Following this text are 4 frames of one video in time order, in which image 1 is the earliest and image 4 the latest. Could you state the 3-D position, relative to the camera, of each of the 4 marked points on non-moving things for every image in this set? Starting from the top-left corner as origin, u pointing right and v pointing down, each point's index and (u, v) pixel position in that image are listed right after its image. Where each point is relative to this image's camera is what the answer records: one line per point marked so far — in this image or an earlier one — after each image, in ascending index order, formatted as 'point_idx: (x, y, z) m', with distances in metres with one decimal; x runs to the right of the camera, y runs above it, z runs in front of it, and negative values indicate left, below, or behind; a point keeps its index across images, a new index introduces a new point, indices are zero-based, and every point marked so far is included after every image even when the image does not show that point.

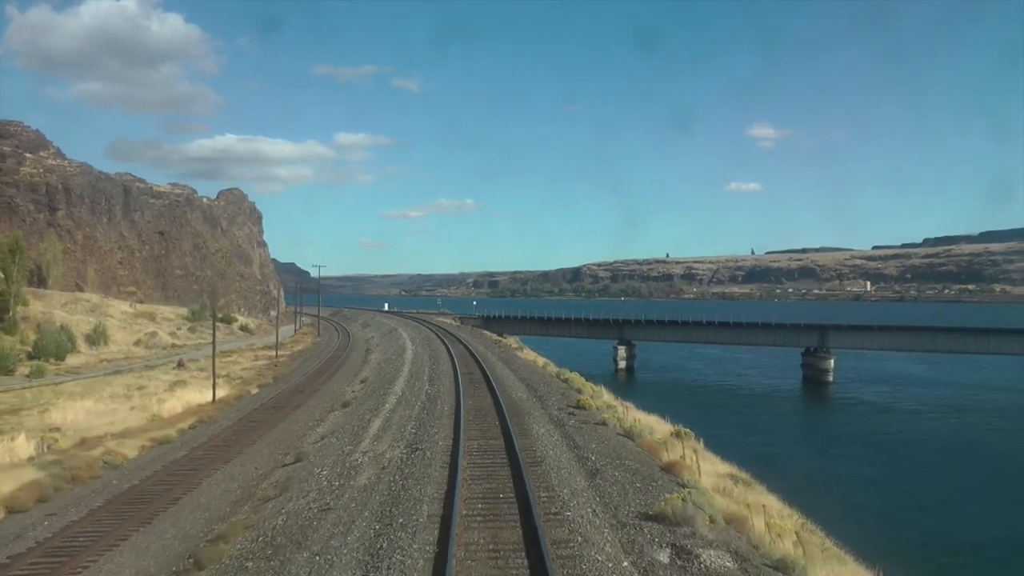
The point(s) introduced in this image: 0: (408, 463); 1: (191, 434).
0: (-1.6, -2.7, +11.2) m
1: (-9.4, -4.2, +20.7) m
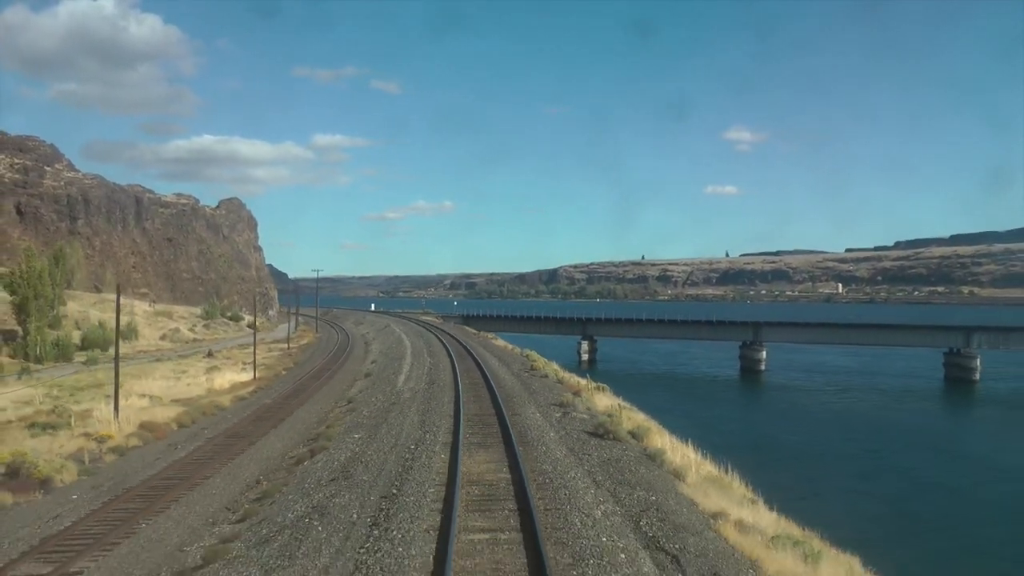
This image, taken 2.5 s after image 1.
0: (-2.3, -2.8, +19.3) m
1: (-10.4, -4.3, +28.6) m
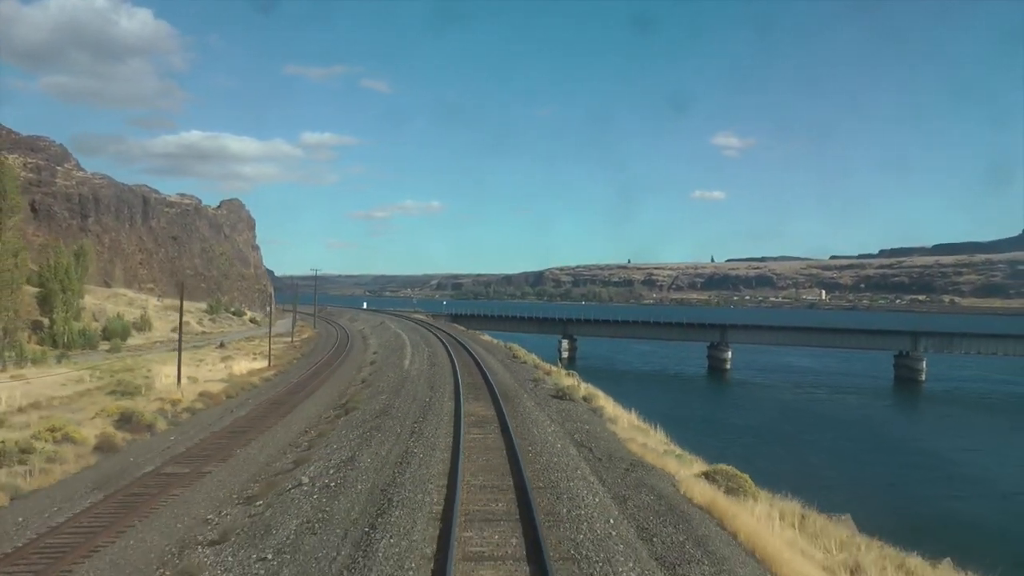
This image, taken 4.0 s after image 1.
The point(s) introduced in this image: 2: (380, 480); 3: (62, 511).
0: (-2.8, -2.8, +24.2) m
1: (-11.1, -4.2, +33.3) m
2: (-1.8, -2.7, +9.8) m
3: (-7.9, -3.9, +12.2) m
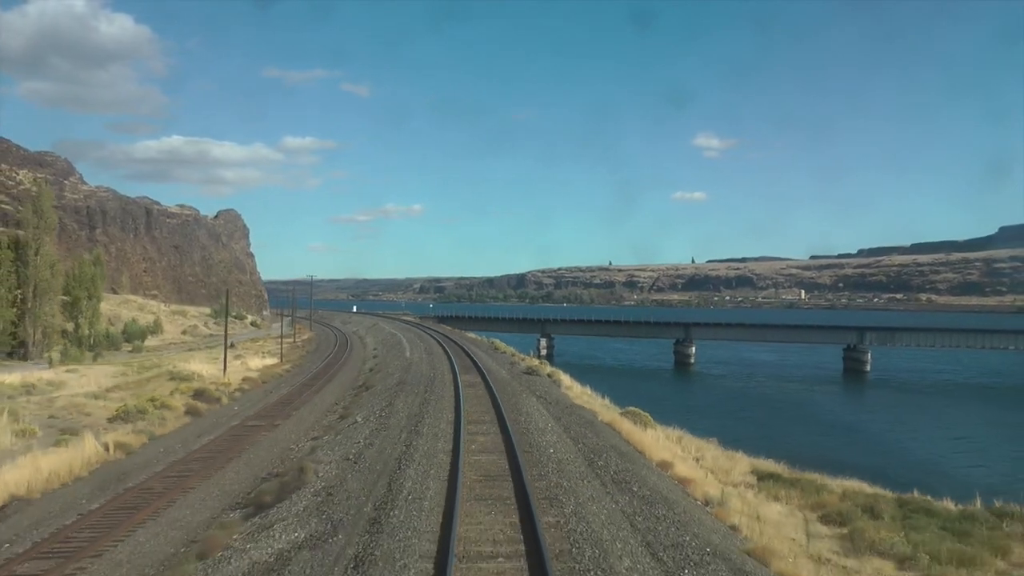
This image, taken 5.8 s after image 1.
0: (-3.6, -3.0, +30.2) m
1: (-12.1, -4.5, +39.1) m
2: (-2.3, -2.8, +15.8) m
3: (-8.3, -4.1, +18.0) m
